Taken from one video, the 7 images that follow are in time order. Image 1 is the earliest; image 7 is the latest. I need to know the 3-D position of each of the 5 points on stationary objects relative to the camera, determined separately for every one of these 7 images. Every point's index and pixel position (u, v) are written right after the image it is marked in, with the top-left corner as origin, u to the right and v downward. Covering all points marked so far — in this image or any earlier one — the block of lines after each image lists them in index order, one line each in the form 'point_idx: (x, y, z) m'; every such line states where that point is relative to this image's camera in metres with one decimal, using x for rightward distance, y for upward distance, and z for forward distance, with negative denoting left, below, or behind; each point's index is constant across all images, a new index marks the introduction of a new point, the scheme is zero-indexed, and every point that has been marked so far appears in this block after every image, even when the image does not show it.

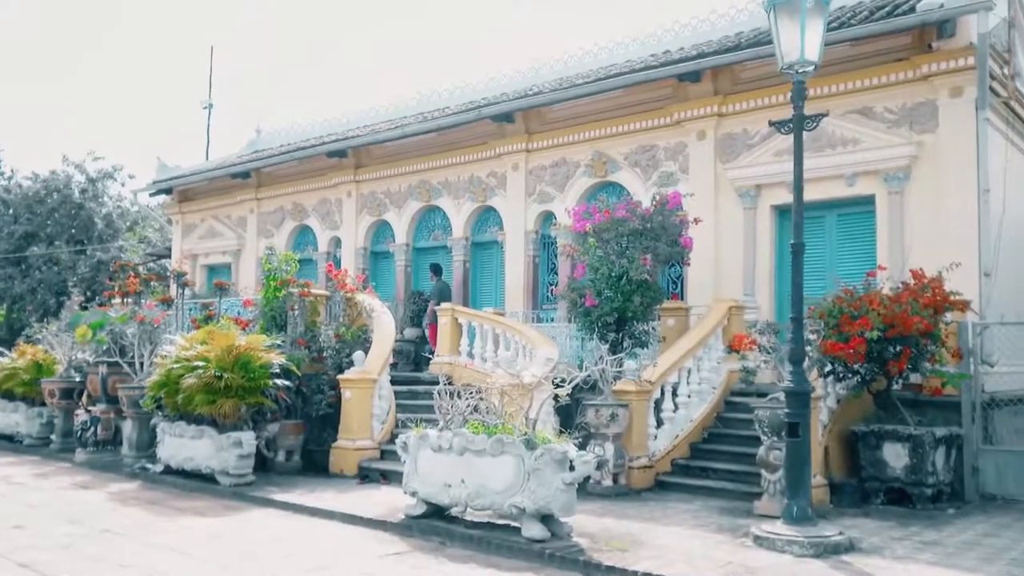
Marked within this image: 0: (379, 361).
0: (-1.8, -1.0, +11.9) m
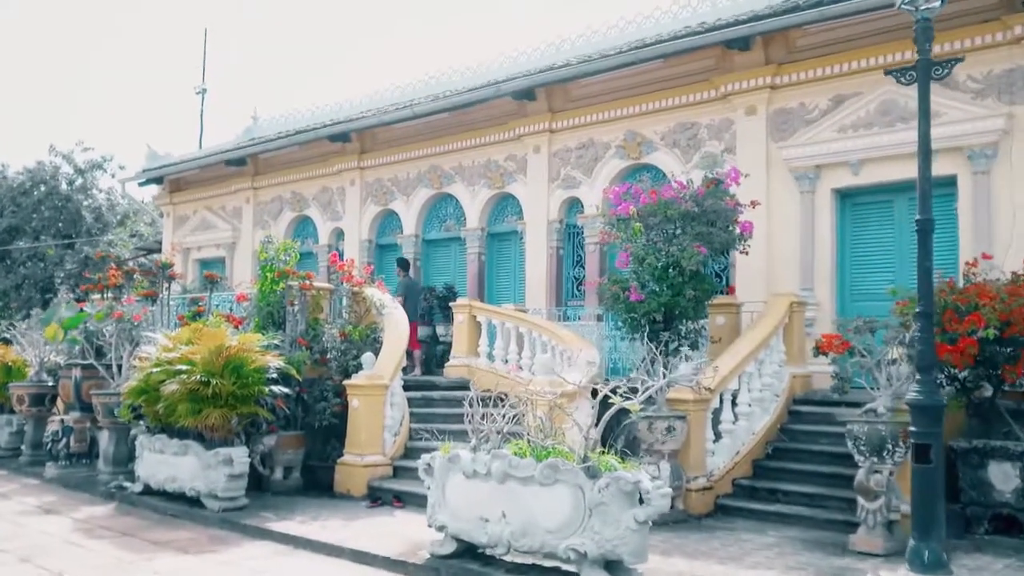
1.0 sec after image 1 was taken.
0: (-1.4, -0.9, +10.3) m
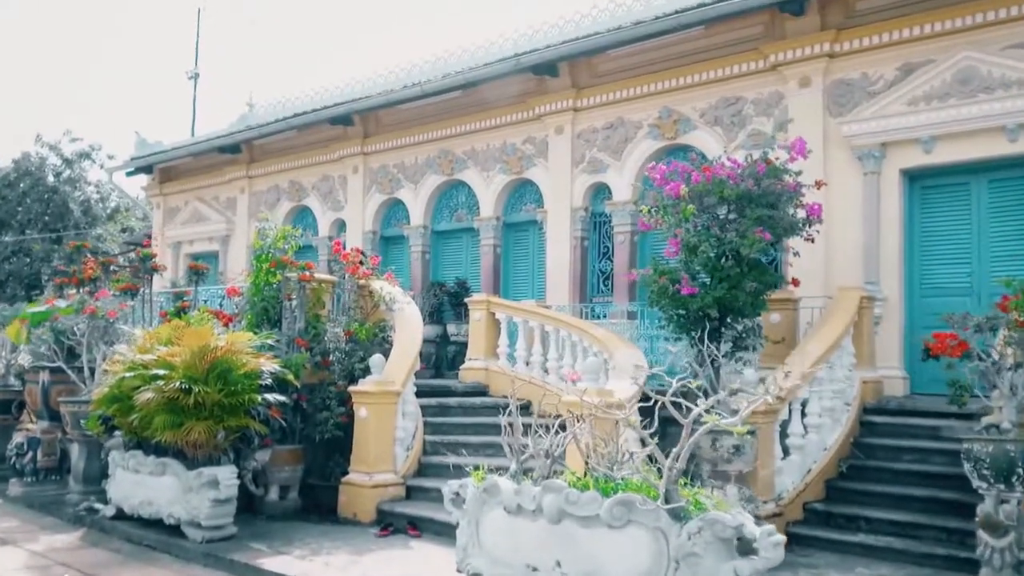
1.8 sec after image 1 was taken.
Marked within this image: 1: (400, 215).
0: (-1.1, -0.8, +9.0) m
1: (-2.1, +1.4, +16.4) m
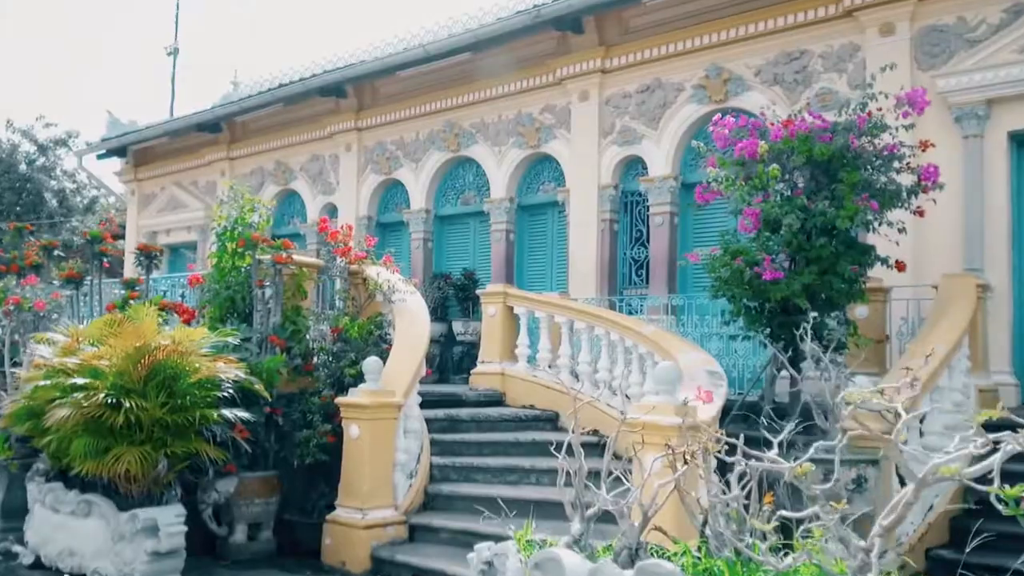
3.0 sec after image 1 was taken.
0: (-0.9, -0.7, +7.1) m
1: (-1.9, +1.5, +14.5) m
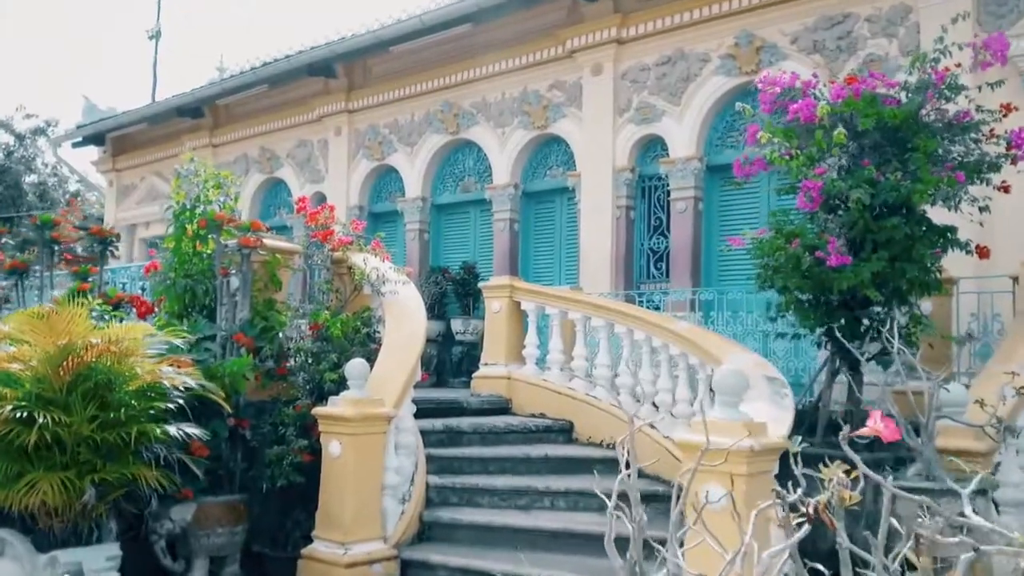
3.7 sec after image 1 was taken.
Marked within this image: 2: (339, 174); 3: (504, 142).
0: (-0.8, -0.6, +5.9) m
1: (-1.8, +1.6, +13.4) m
2: (-2.7, +1.8, +13.7) m
3: (-0.1, +1.9, +11.6) m
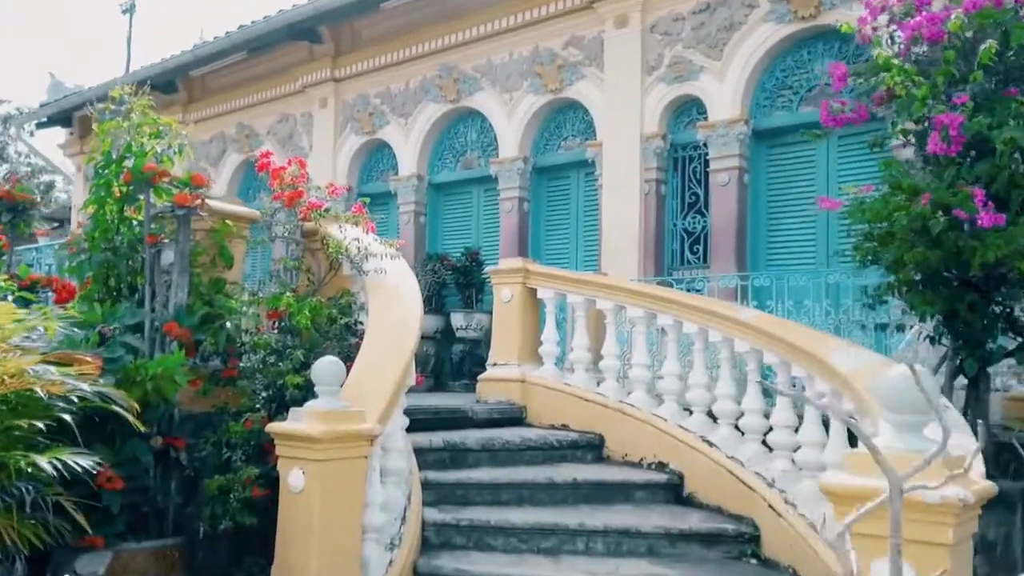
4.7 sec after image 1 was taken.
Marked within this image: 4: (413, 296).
0: (-0.6, -0.5, +4.4) m
1: (-1.7, +1.7, +11.8) m
2: (-2.6, +1.9, +12.2) m
3: (0.0, +2.1, +10.1) m
4: (-0.6, 0.0, +5.1) m
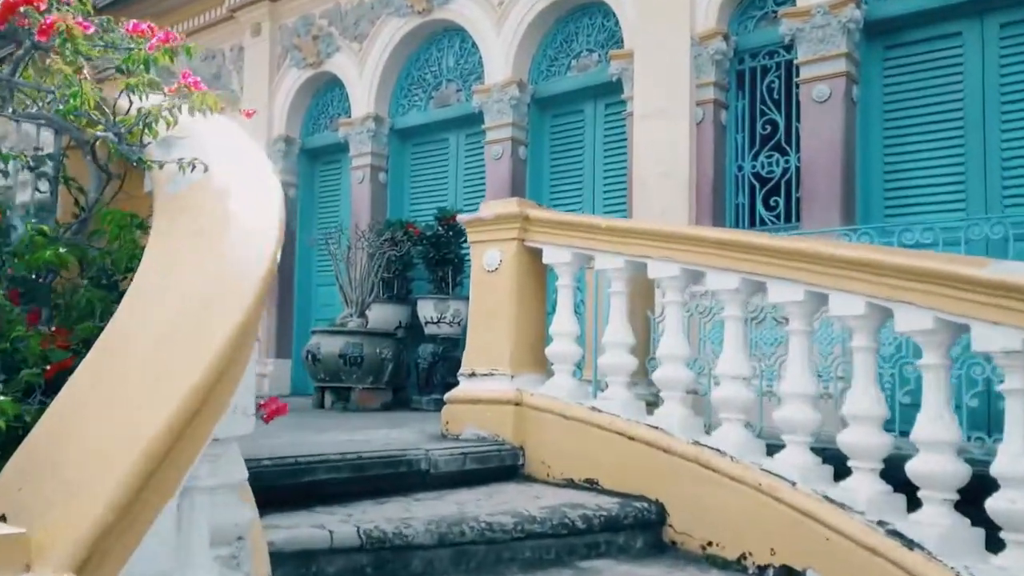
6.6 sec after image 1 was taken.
0: (-0.7, -0.3, +1.6) m
1: (-1.8, +1.9, +9.0) m
2: (-2.7, +2.1, +9.4) m
3: (-0.1, +2.3, +7.3) m
4: (-0.6, +0.2, +2.2) m
